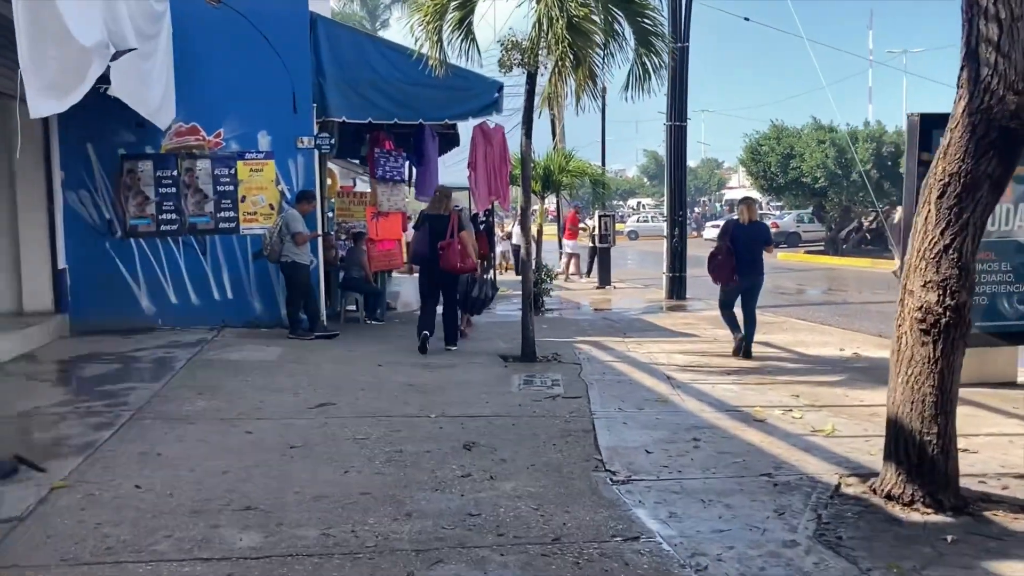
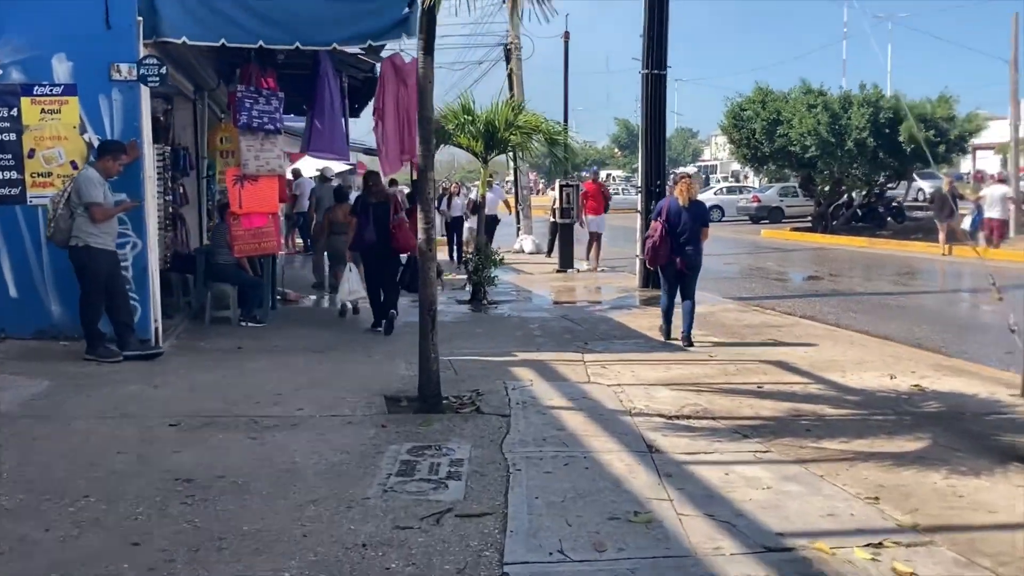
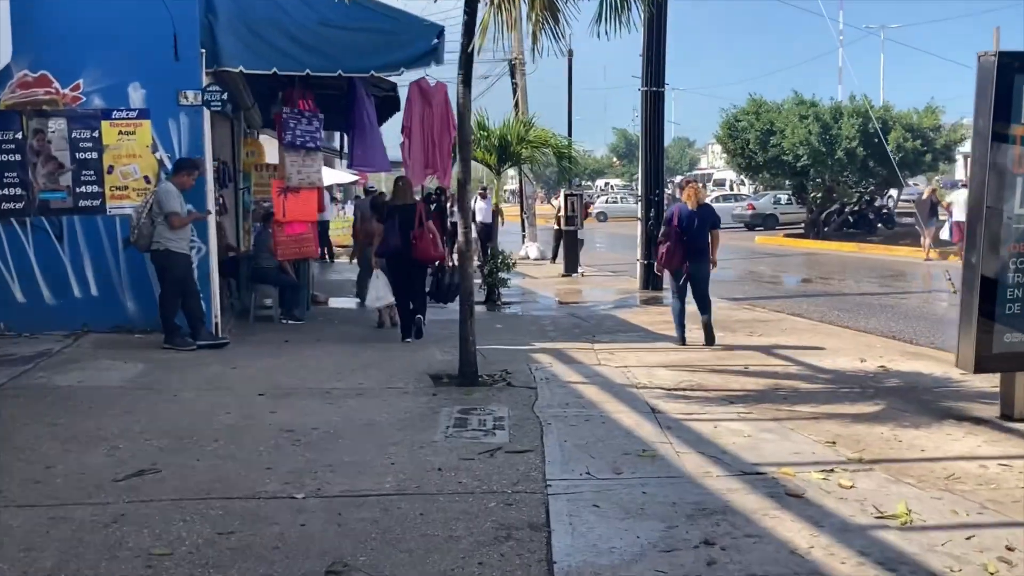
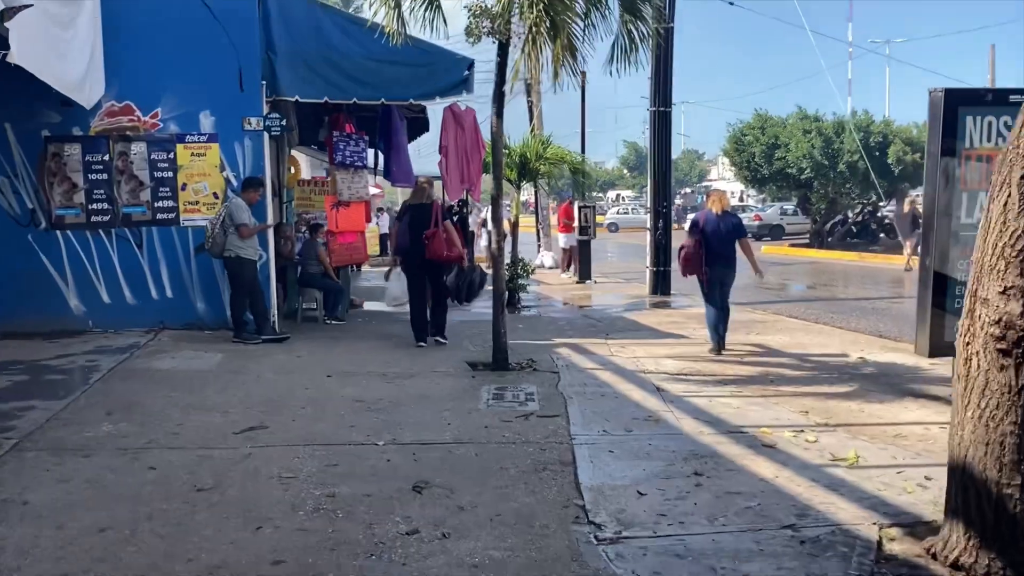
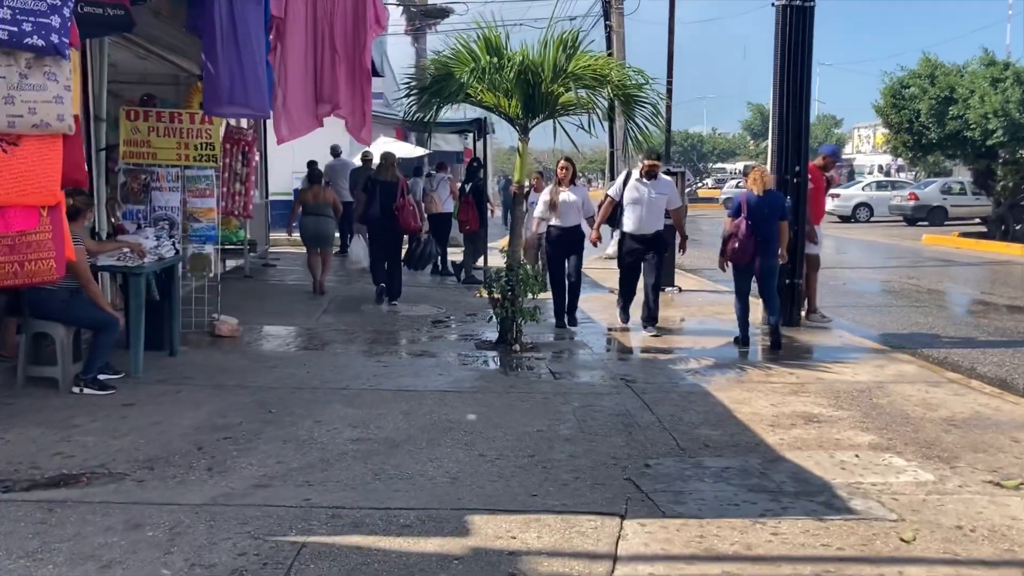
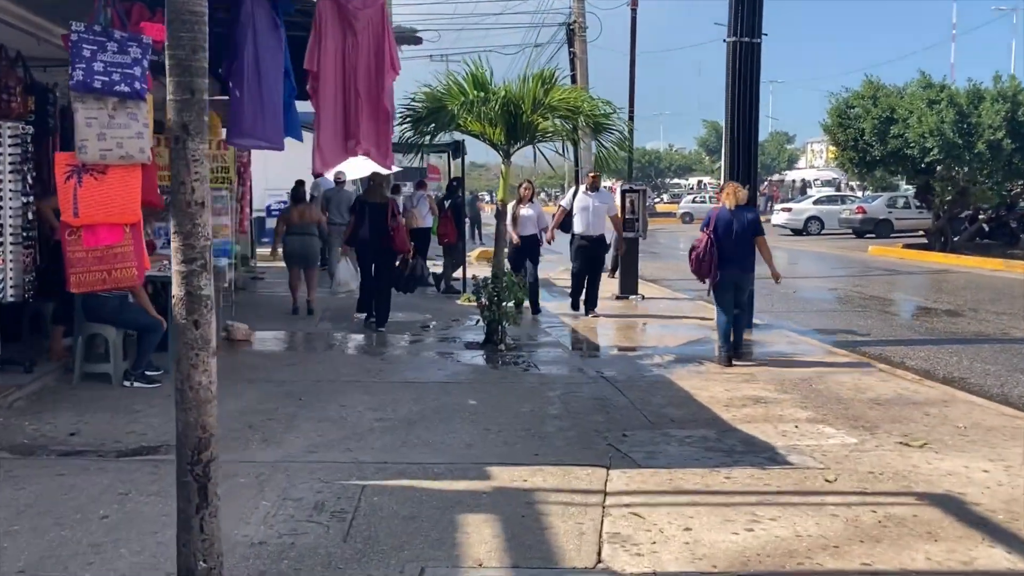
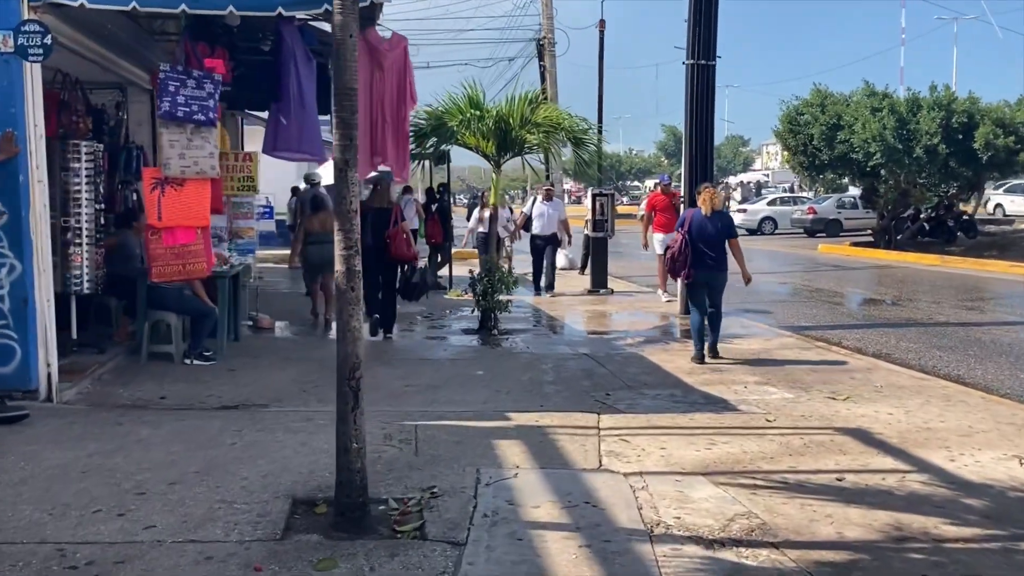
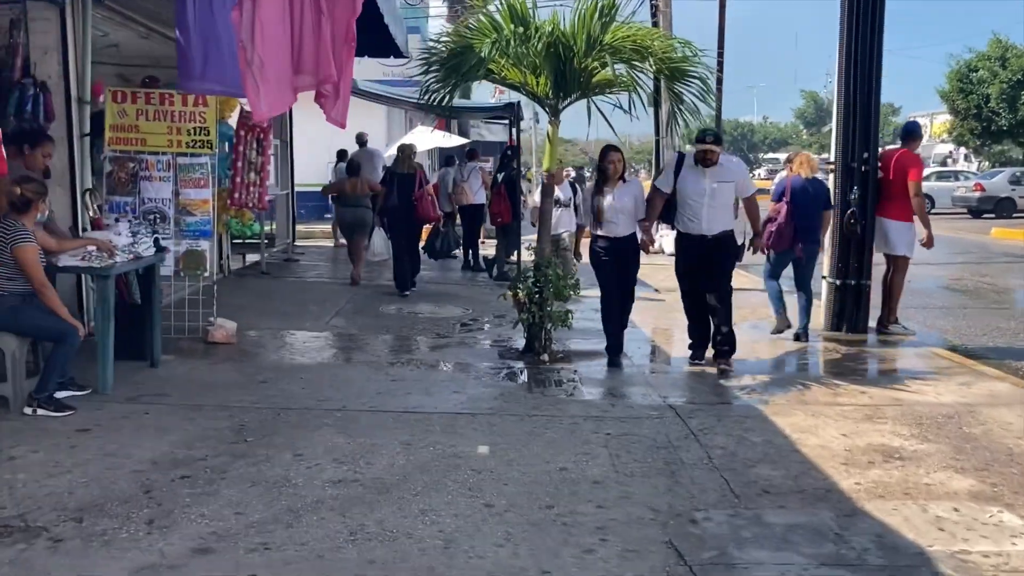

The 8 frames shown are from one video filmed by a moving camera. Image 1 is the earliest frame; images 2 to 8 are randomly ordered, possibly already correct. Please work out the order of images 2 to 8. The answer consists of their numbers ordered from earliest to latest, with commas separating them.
4, 3, 2, 7, 6, 5, 8
